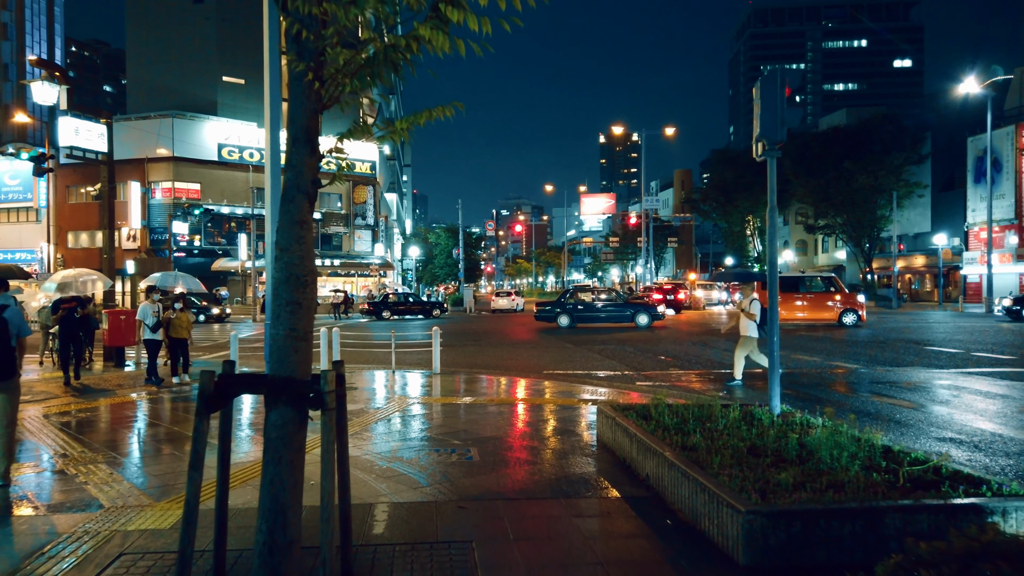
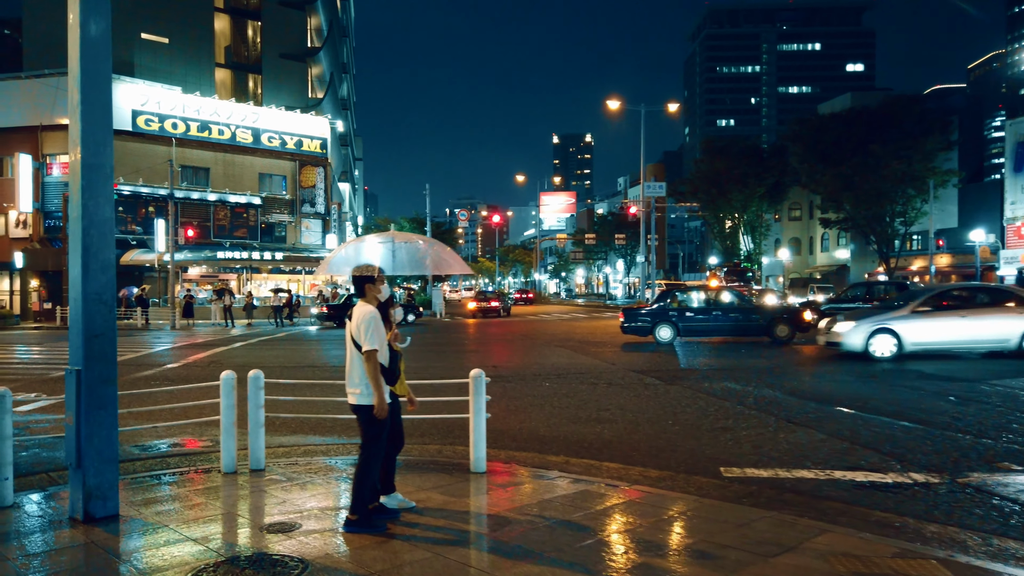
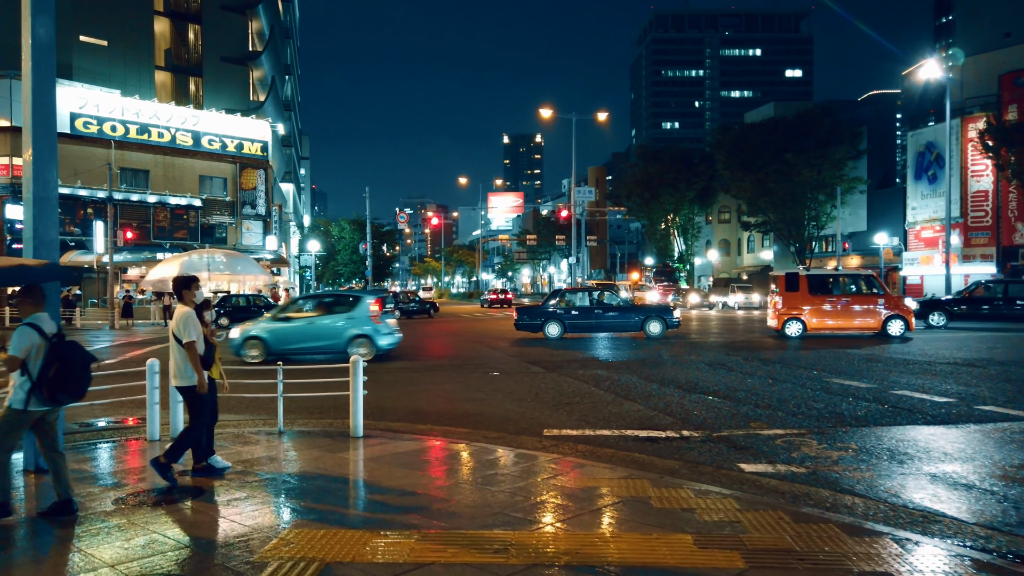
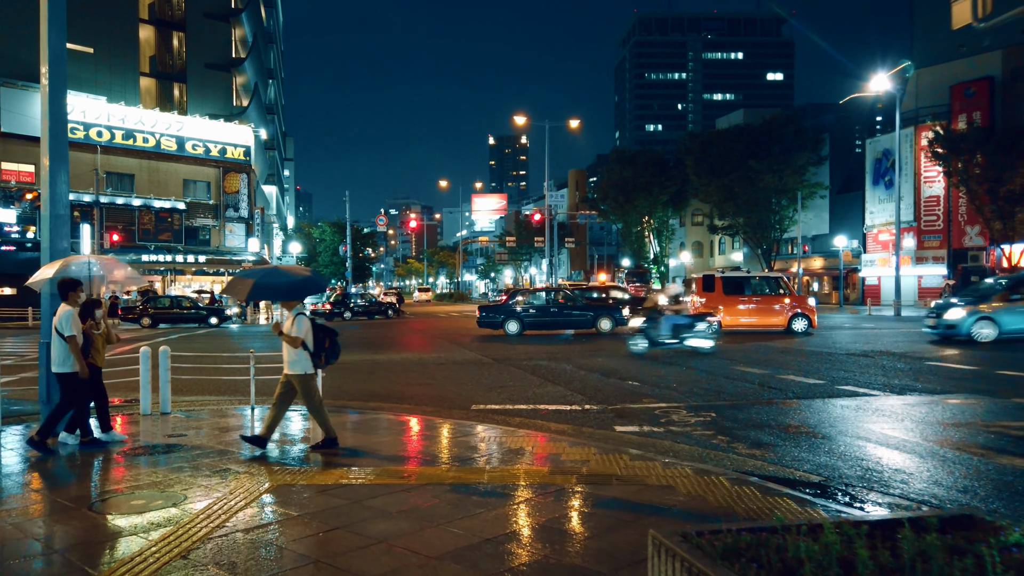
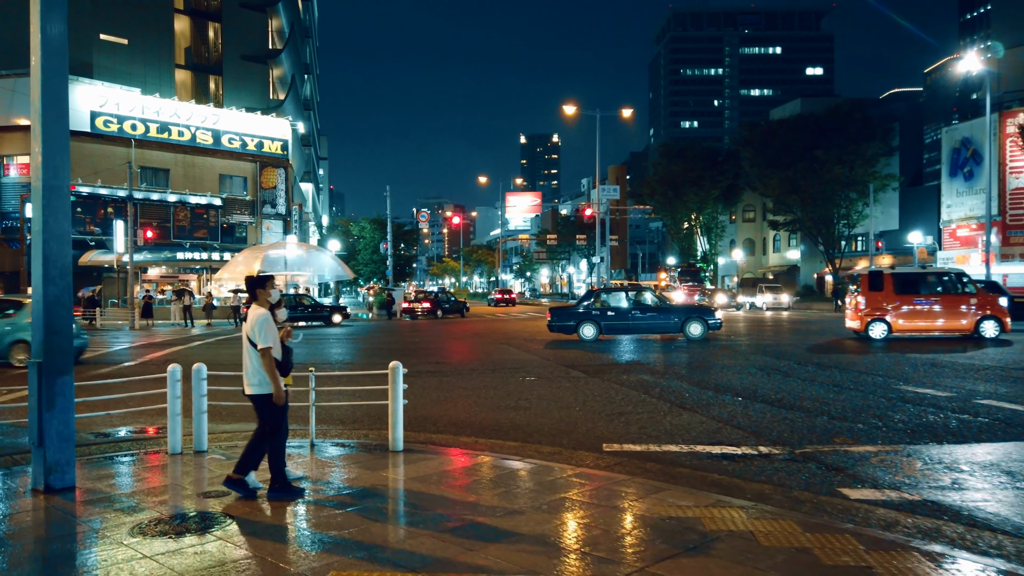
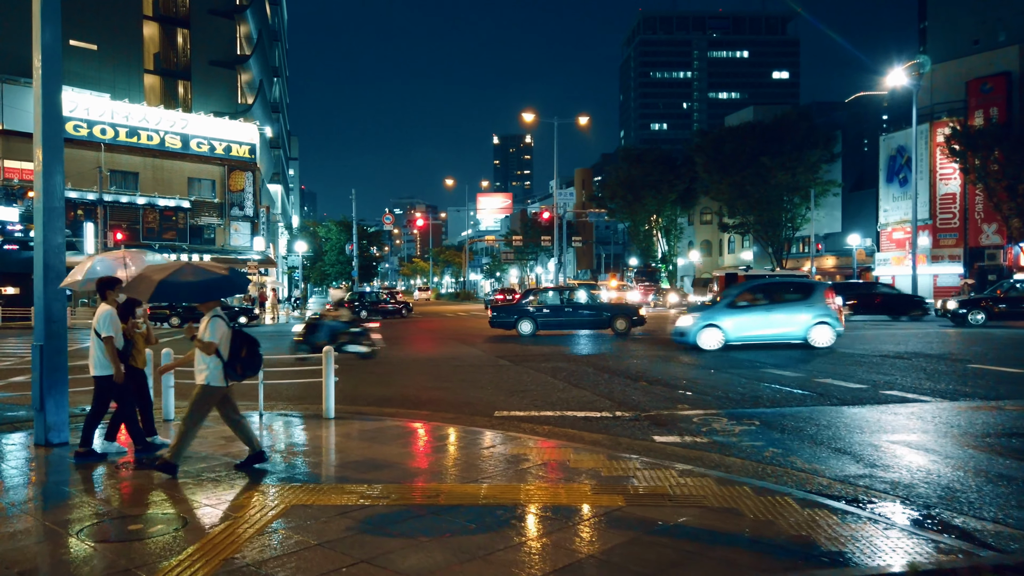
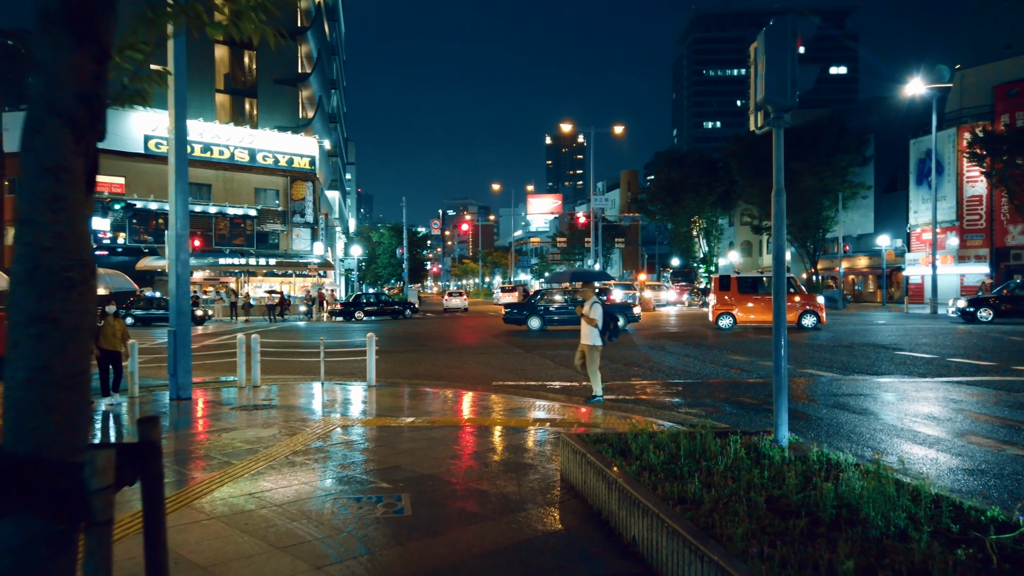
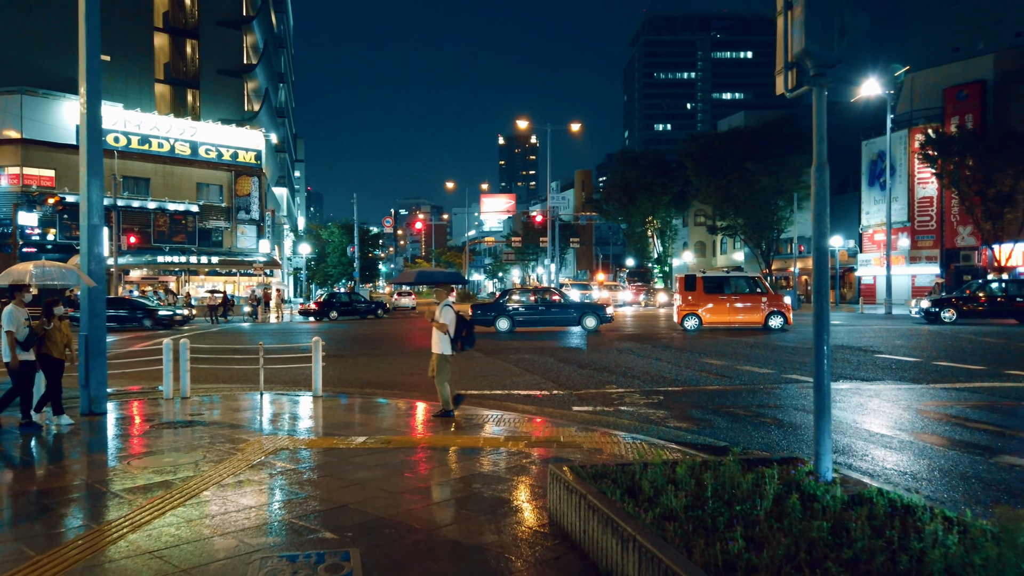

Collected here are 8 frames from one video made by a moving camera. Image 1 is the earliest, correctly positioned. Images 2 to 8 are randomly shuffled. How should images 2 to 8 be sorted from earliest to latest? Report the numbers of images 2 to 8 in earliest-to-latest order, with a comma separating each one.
7, 8, 4, 6, 3, 5, 2
